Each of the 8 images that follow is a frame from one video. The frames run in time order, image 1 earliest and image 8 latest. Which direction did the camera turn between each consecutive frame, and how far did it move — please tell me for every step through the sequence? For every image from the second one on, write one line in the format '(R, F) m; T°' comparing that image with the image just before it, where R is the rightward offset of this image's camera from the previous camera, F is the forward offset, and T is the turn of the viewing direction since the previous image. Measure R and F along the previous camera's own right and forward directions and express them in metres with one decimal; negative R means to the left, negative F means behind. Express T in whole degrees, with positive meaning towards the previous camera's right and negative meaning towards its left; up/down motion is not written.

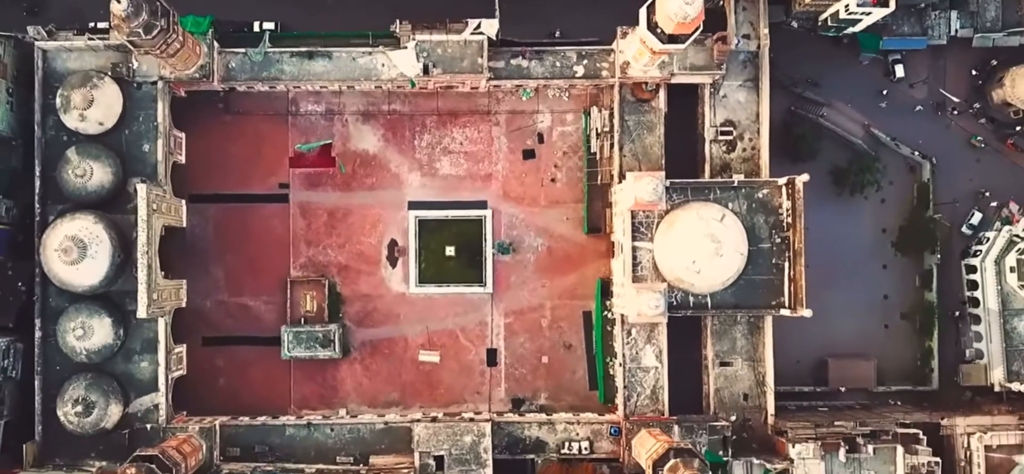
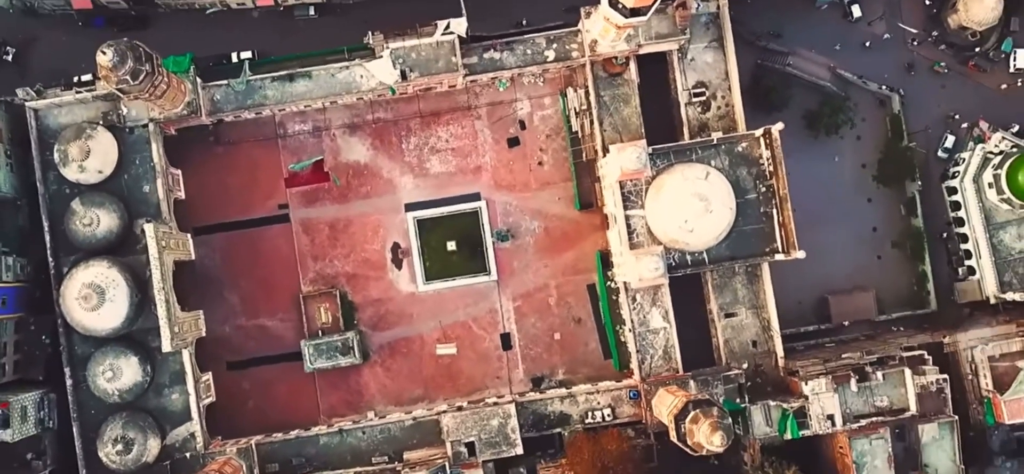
(+0.1, -1.0) m; 0°
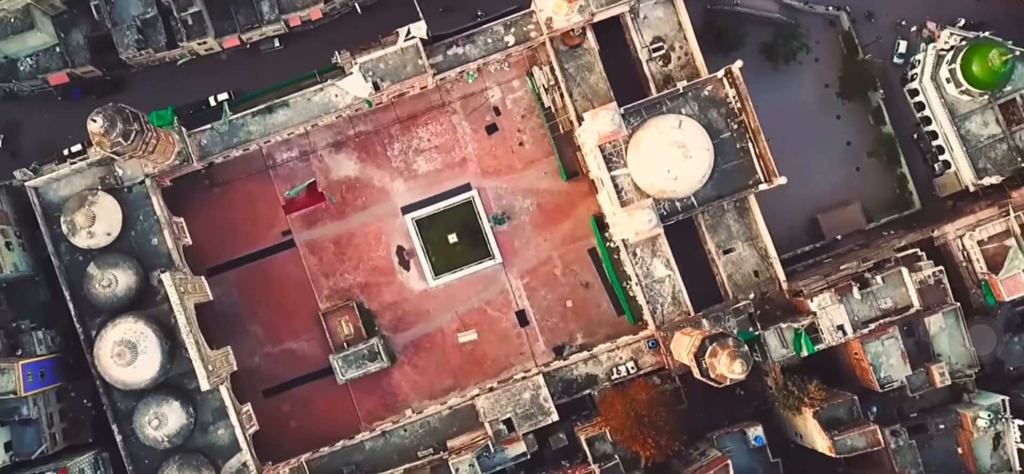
(0.0, -1.3) m; 0°
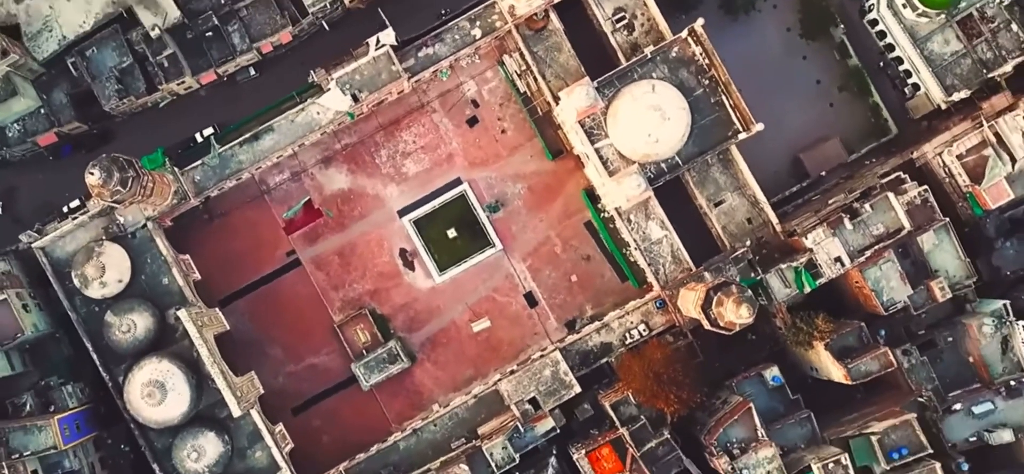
(0.0, -0.8) m; 0°
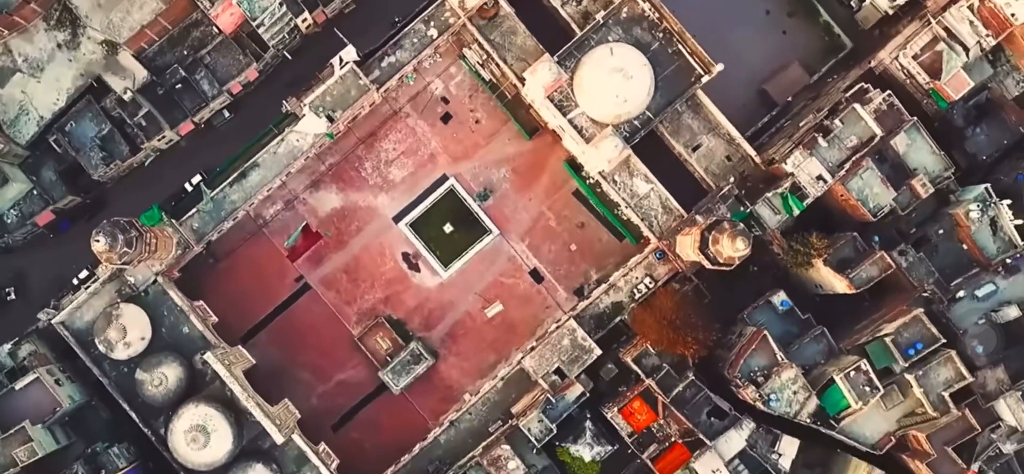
(0.0, -1.0) m; 0°
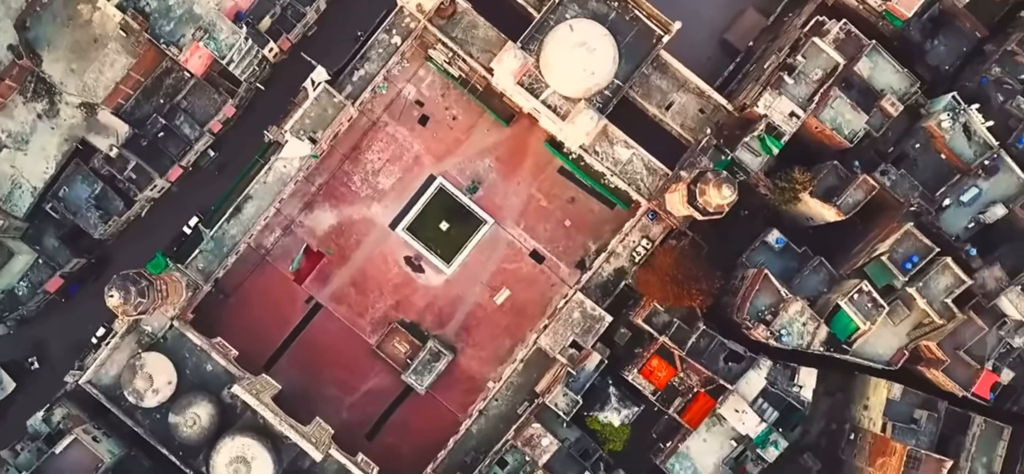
(-0.1, -0.8) m; 0°
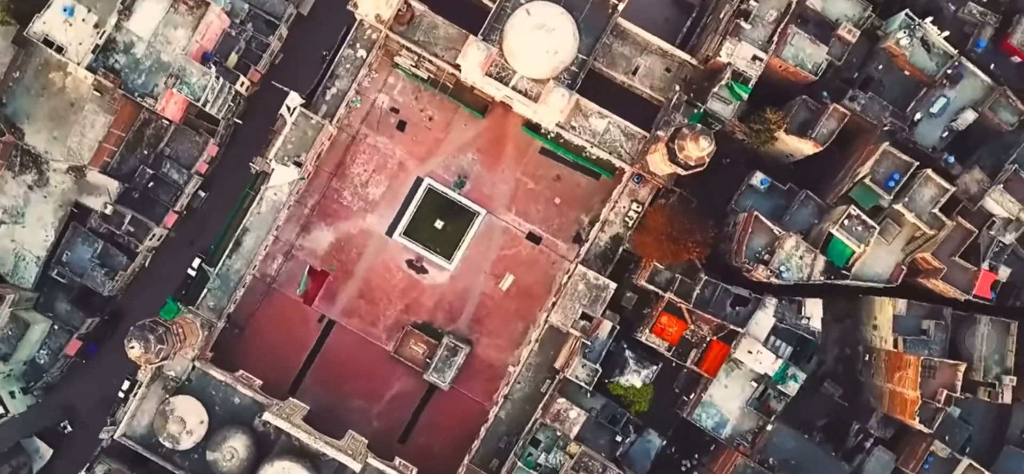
(-0.1, -0.8) m; 0°
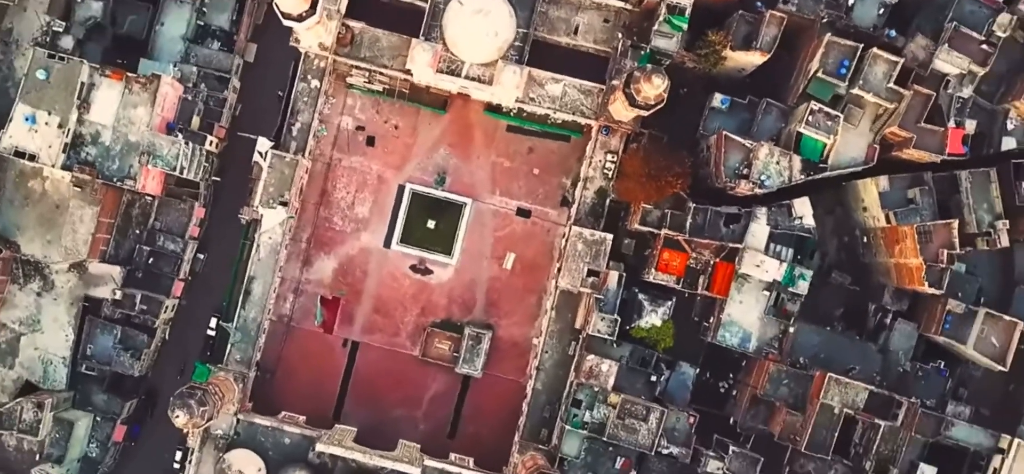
(-0.1, -1.0) m; +1°
